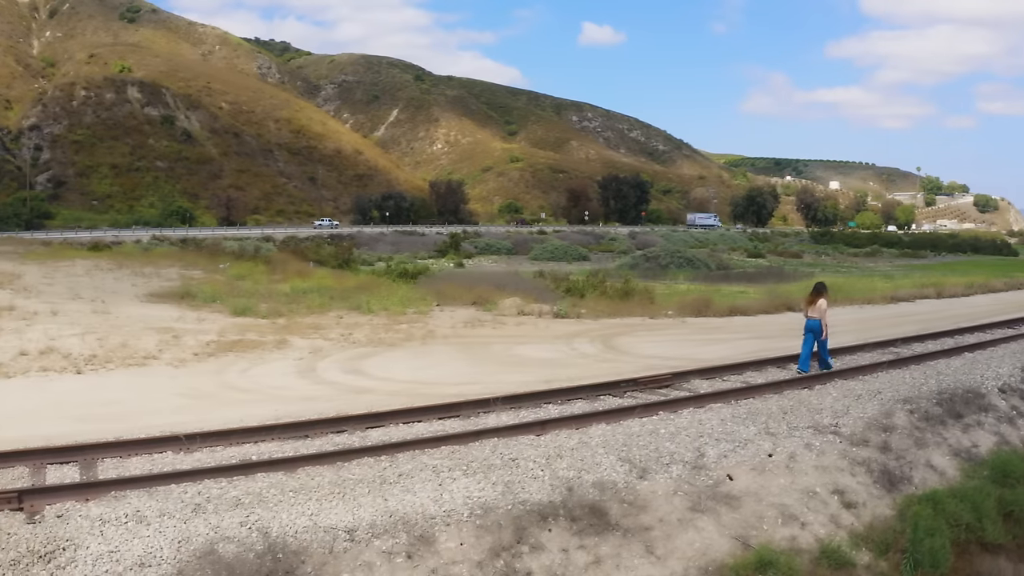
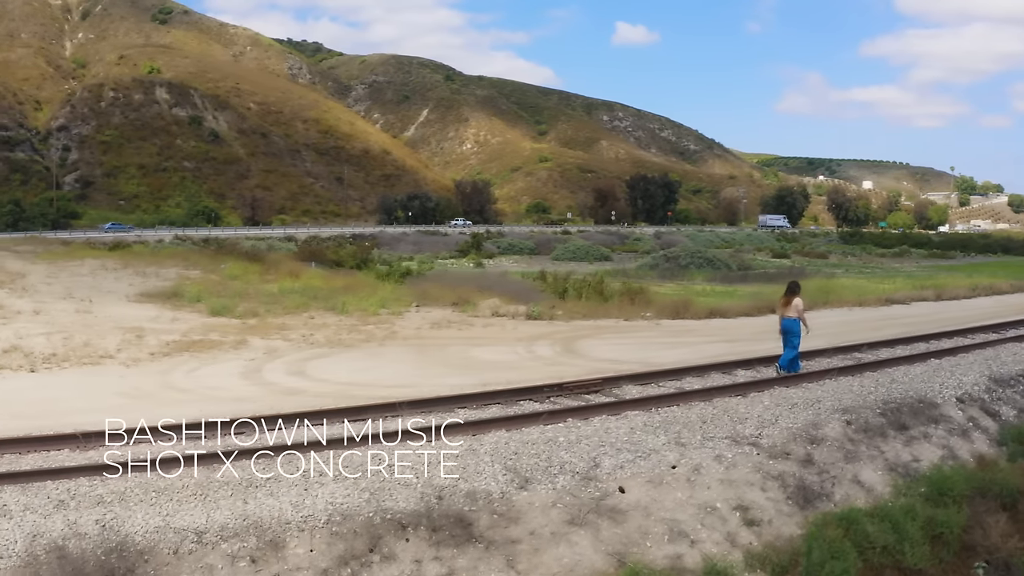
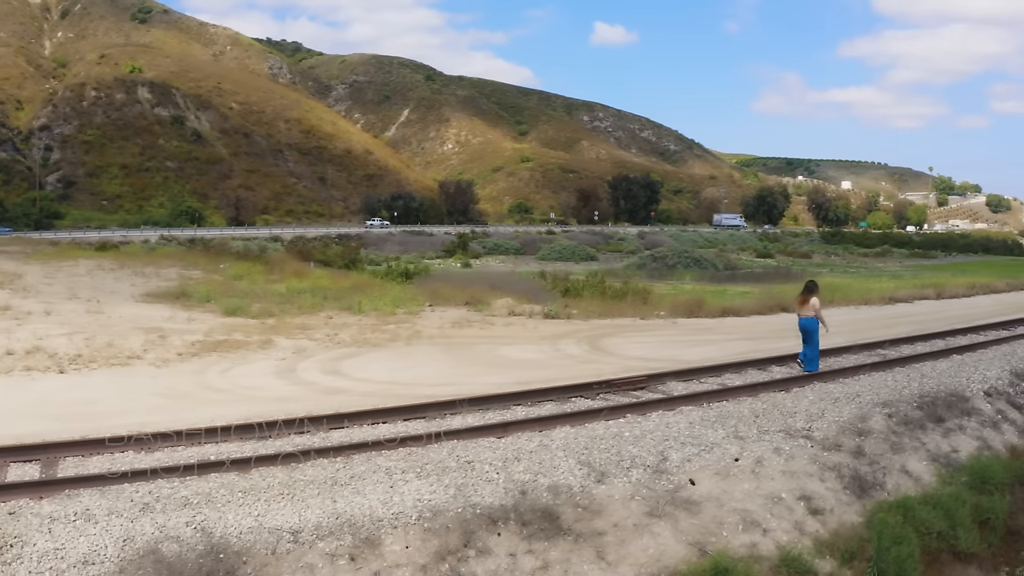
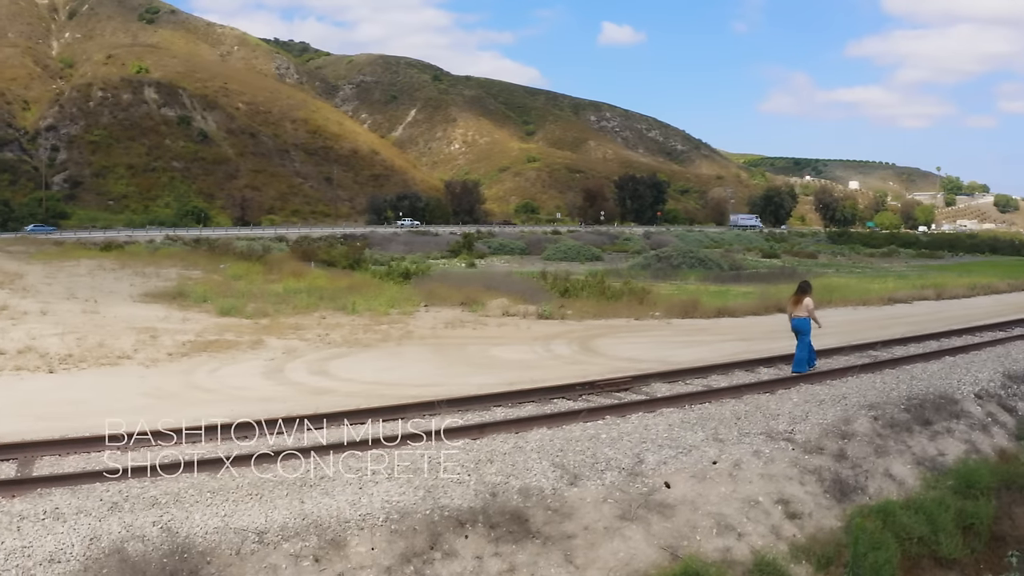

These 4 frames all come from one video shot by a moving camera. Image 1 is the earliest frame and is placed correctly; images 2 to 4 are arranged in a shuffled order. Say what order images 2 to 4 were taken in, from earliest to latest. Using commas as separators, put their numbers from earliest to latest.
3, 4, 2
